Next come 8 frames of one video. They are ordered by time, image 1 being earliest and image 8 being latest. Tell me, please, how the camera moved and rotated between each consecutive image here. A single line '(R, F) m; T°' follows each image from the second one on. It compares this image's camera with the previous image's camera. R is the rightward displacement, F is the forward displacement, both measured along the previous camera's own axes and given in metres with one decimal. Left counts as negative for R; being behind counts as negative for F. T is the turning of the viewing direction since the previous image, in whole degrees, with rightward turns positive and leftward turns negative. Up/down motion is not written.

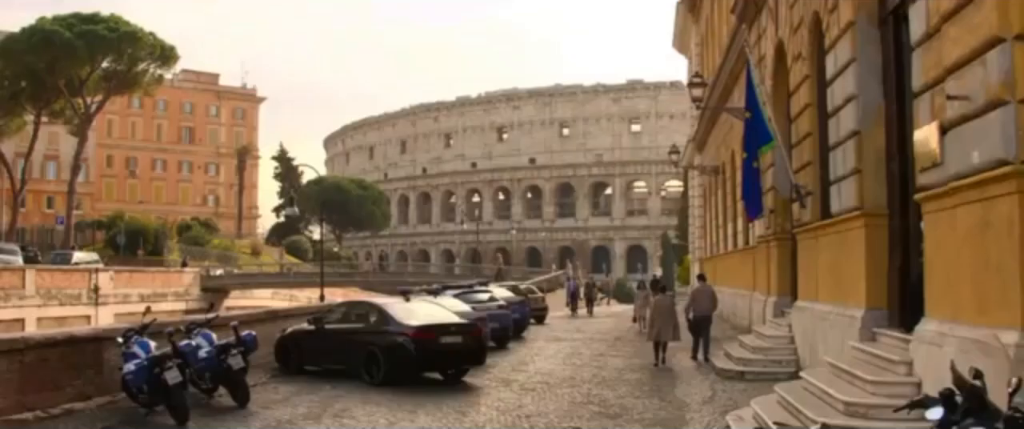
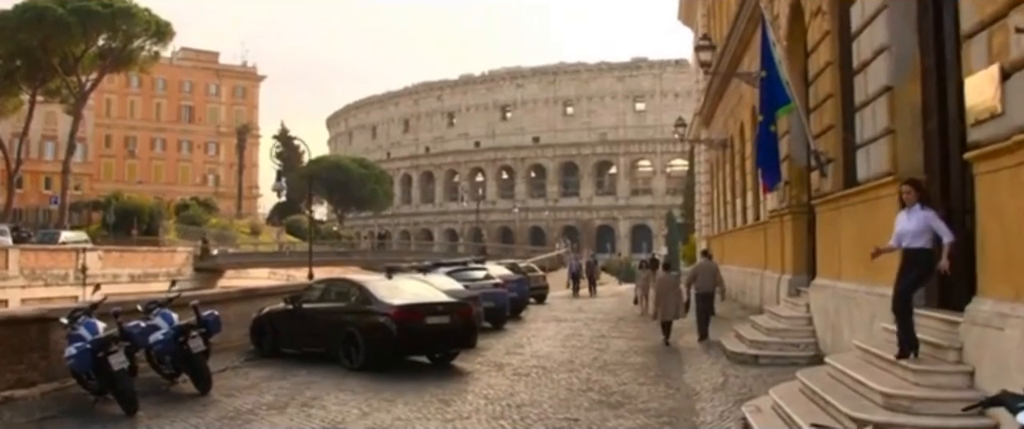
(+0.2, +1.4) m; 0°
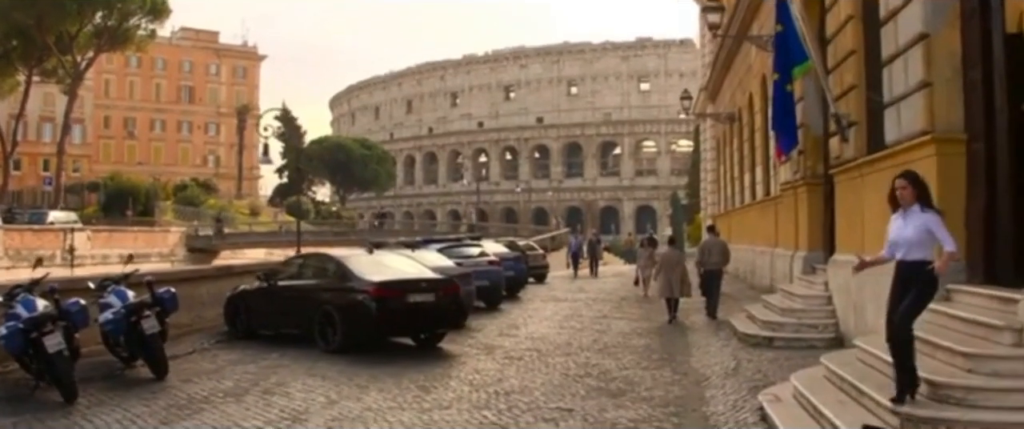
(+0.2, +1.3) m; 0°
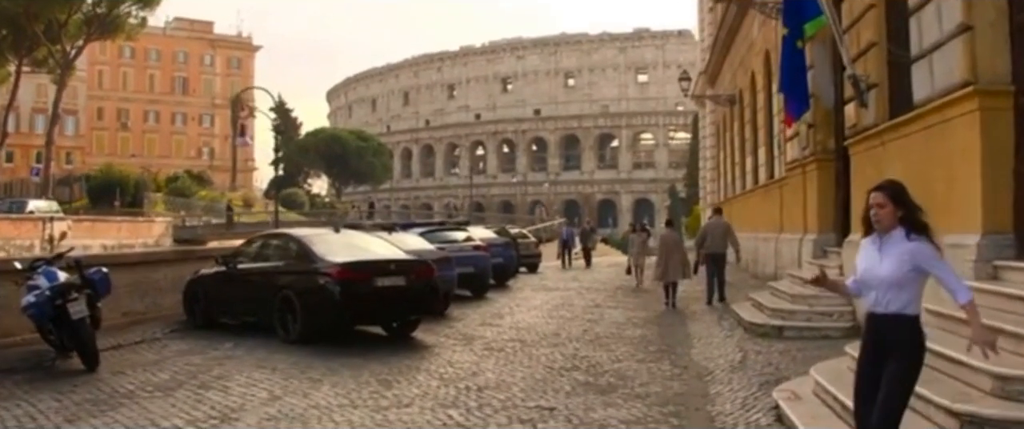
(+0.2, +1.4) m; 0°
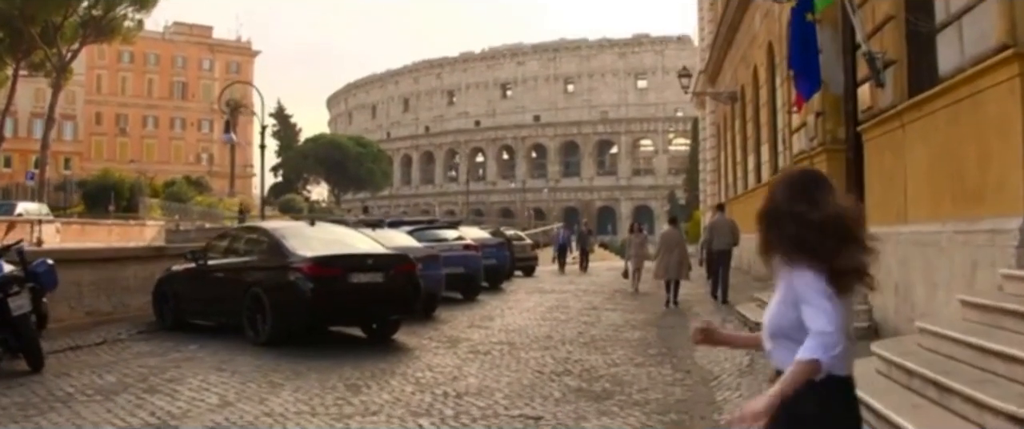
(+0.1, +0.9) m; 0°
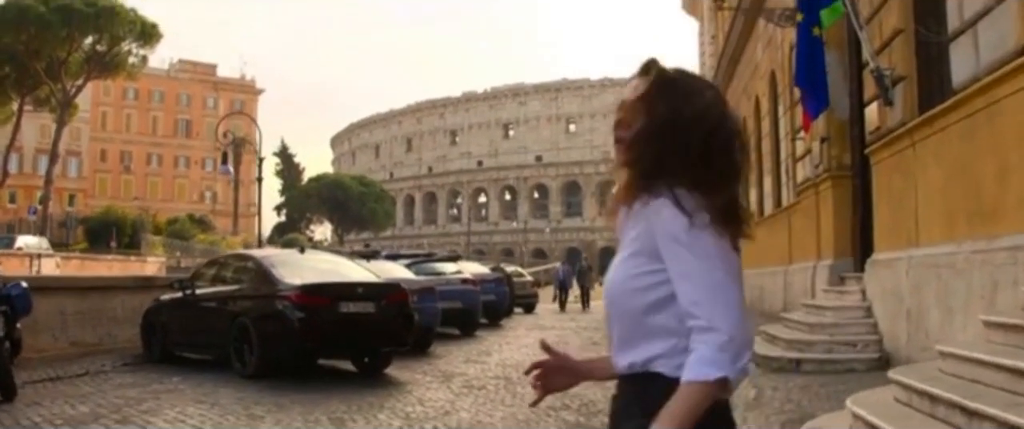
(+0.1, +0.4) m; 0°
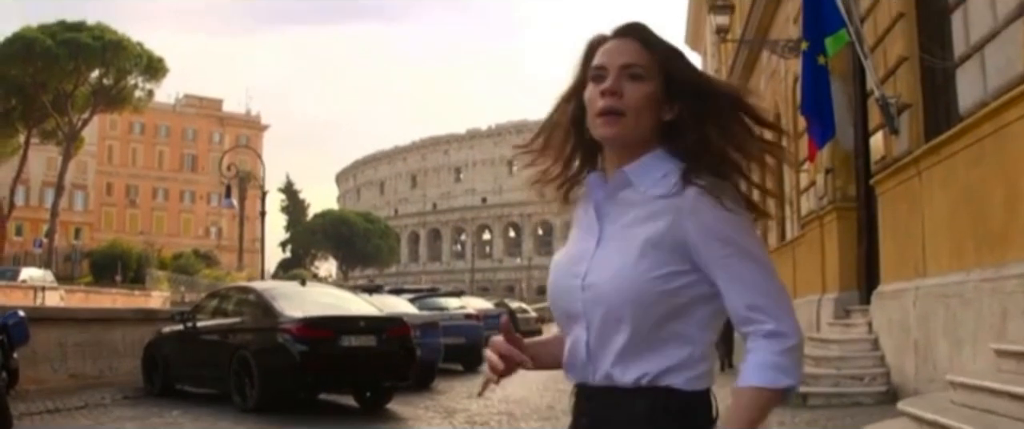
(0.0, 0.0) m; 0°
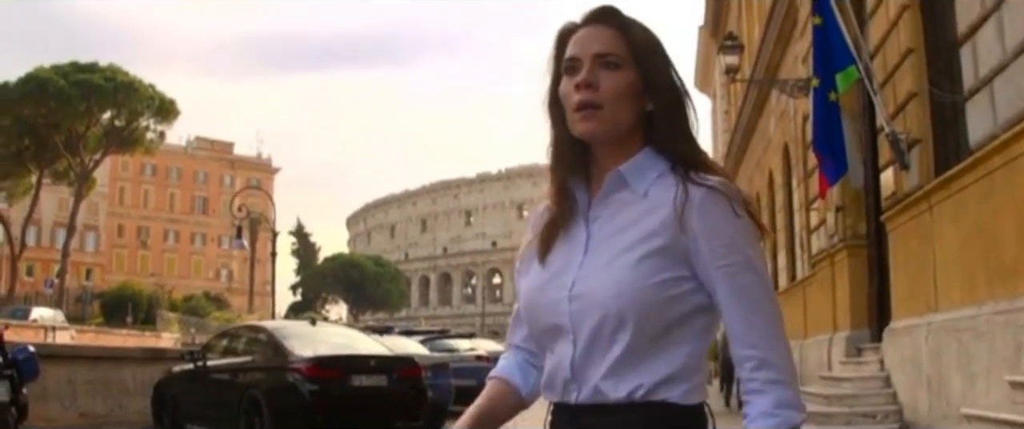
(0.0, 0.0) m; -1°
